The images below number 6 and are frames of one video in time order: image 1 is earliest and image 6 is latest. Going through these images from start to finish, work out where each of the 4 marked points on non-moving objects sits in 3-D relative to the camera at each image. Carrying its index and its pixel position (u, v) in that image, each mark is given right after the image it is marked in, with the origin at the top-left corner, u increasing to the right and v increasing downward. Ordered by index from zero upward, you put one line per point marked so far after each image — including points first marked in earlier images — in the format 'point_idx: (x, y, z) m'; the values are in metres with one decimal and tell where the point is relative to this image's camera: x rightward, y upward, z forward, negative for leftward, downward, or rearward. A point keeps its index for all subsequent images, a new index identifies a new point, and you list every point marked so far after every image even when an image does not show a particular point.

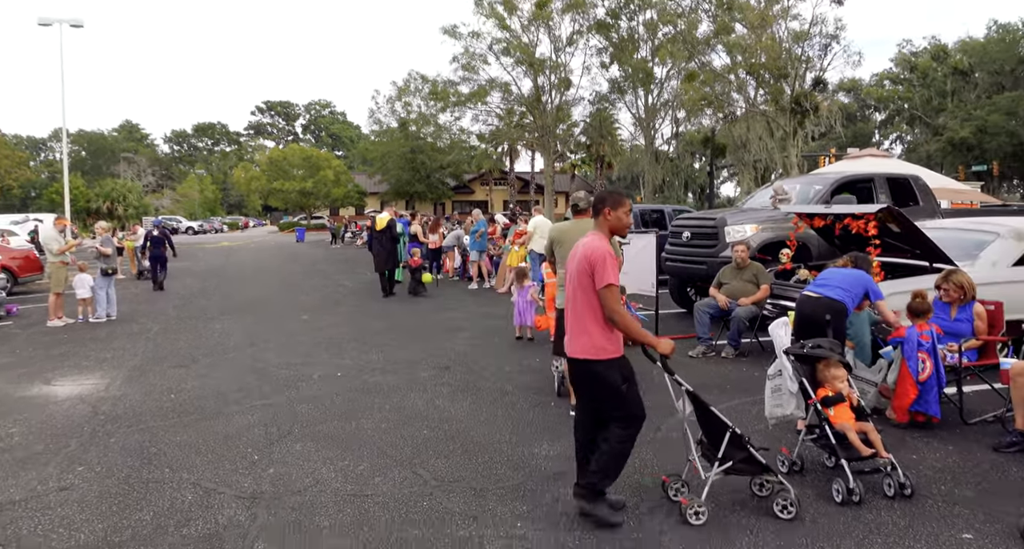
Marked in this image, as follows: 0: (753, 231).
0: (+3.2, +0.6, +9.1) m
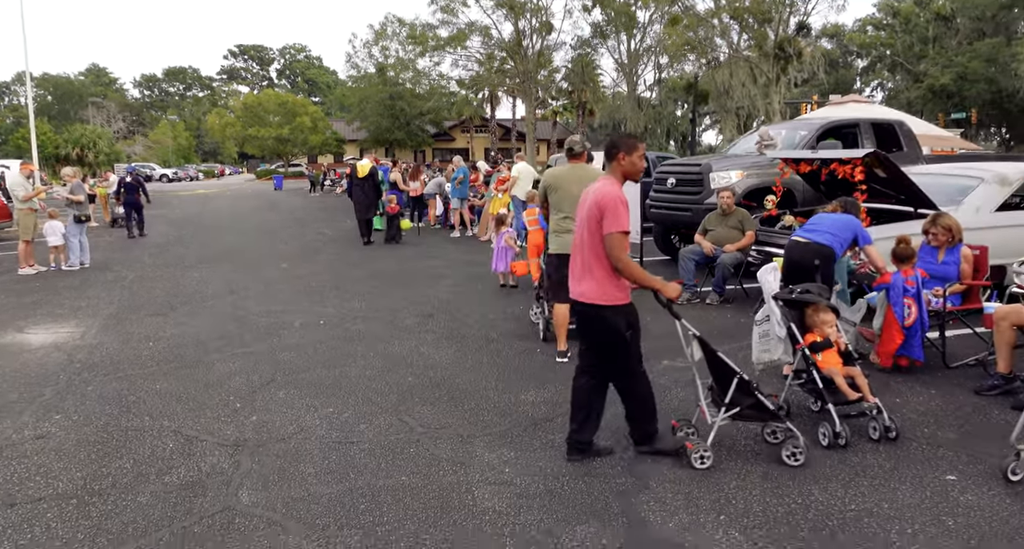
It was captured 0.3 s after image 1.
0: (+2.9, +1.3, +9.0) m
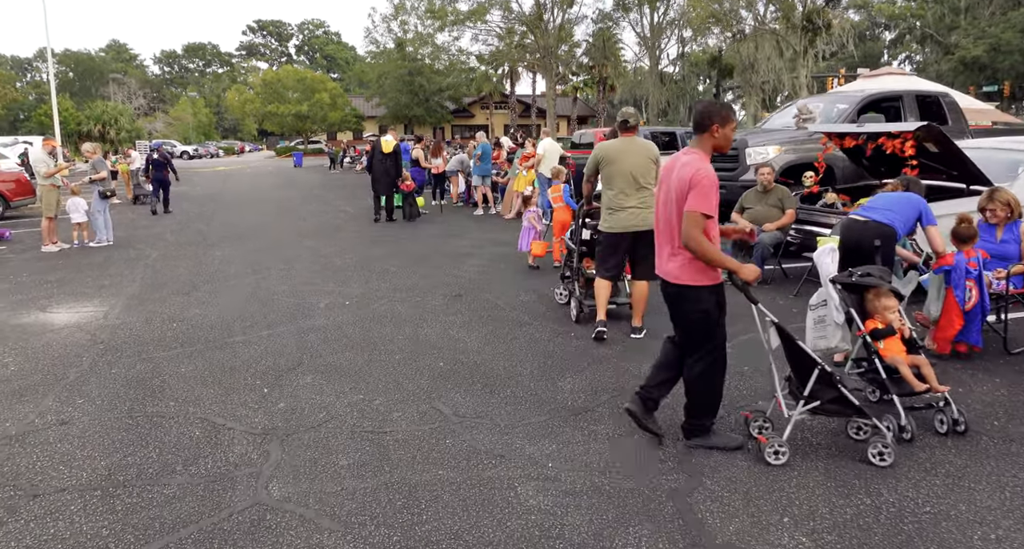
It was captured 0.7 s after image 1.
0: (+3.3, +1.5, +8.7) m
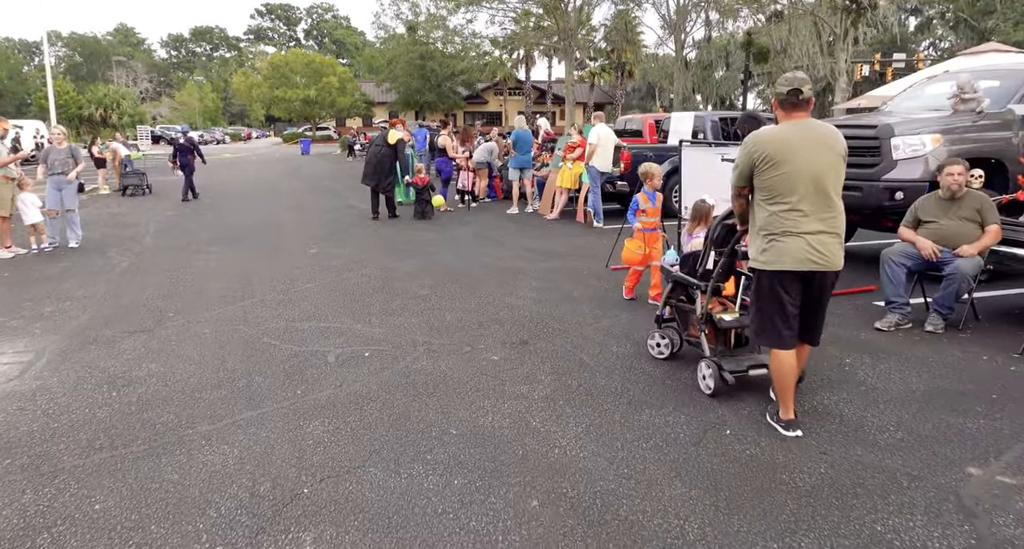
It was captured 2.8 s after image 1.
0: (+4.0, +1.2, +6.5) m
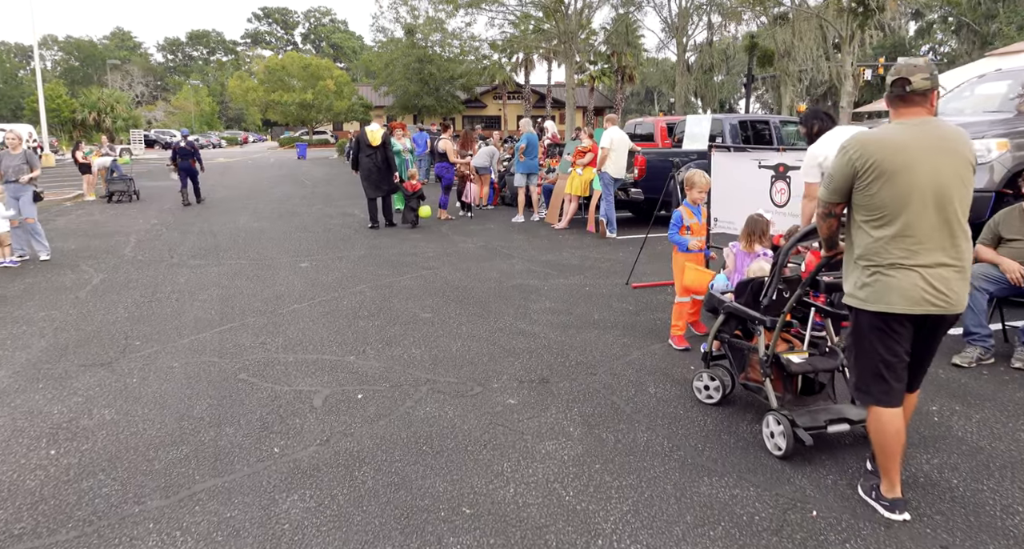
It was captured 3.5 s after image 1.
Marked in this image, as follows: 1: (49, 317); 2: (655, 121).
0: (+4.1, +1.0, +5.7) m
1: (-4.3, -0.4, +6.4) m
2: (+2.8, +3.0, +13.4) m
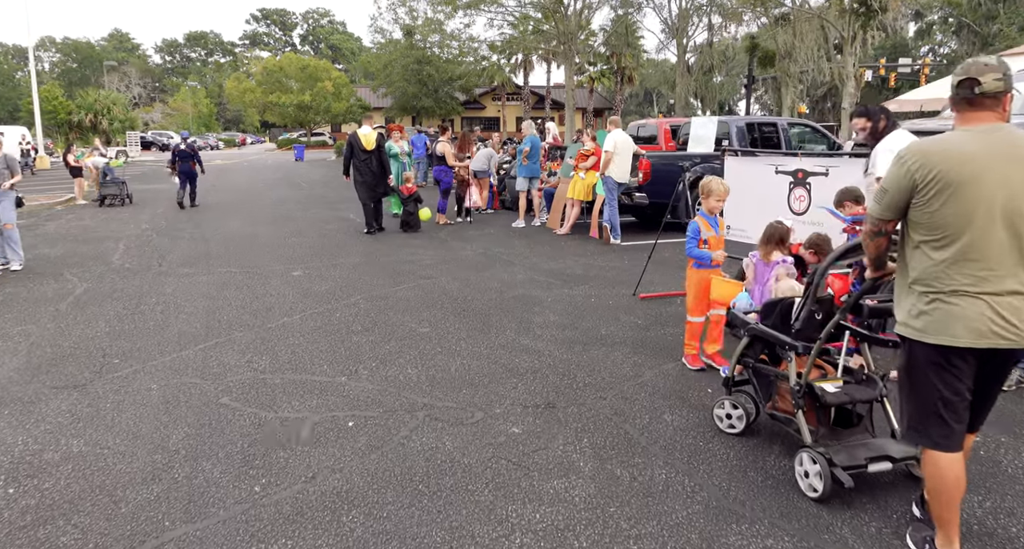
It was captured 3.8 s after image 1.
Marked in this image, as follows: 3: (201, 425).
0: (+4.1, +0.9, +5.4) m
1: (-4.3, -0.5, +6.1) m
2: (+2.8, +2.8, +13.1) m
3: (-1.8, -0.8, +3.9) m
